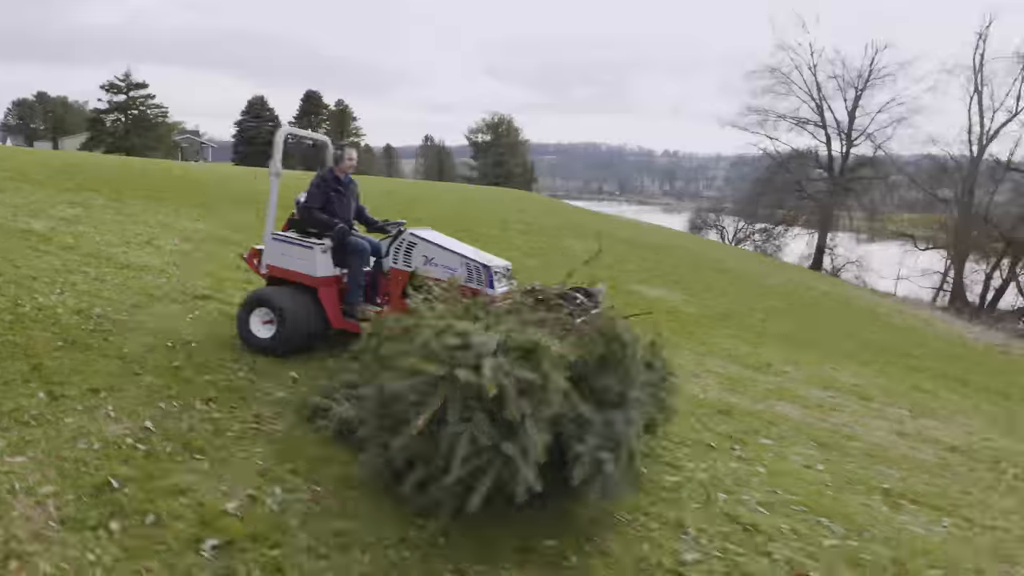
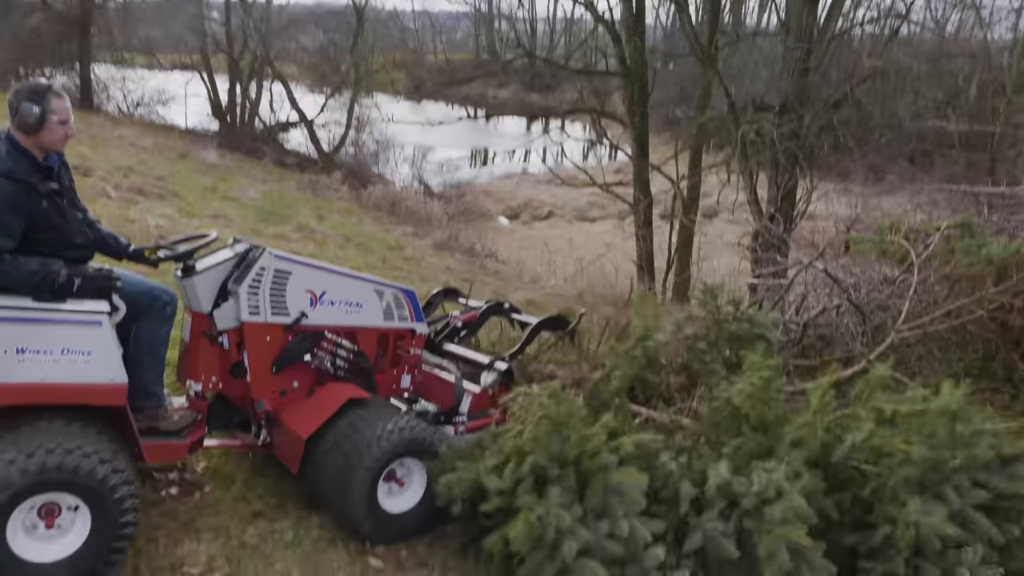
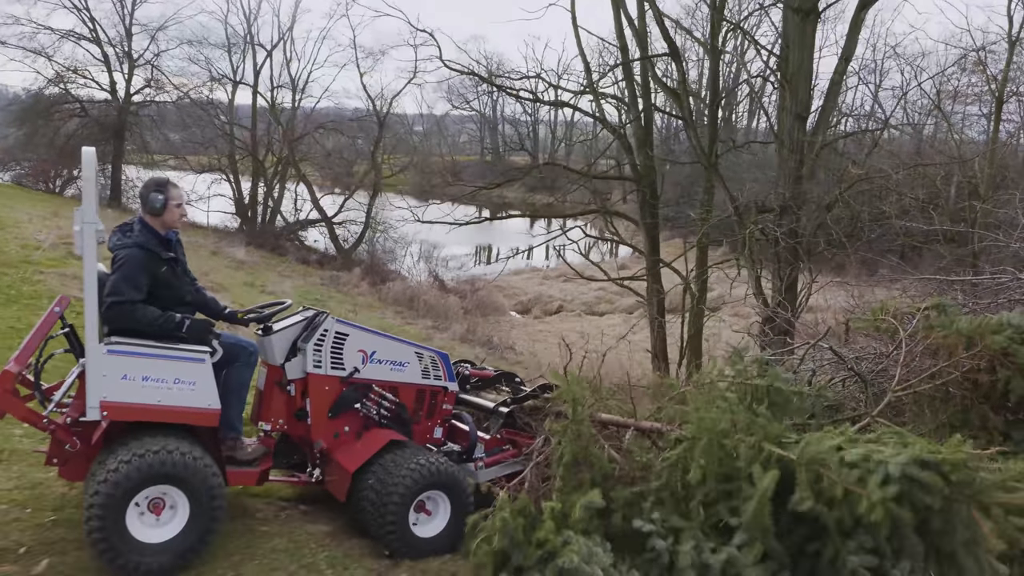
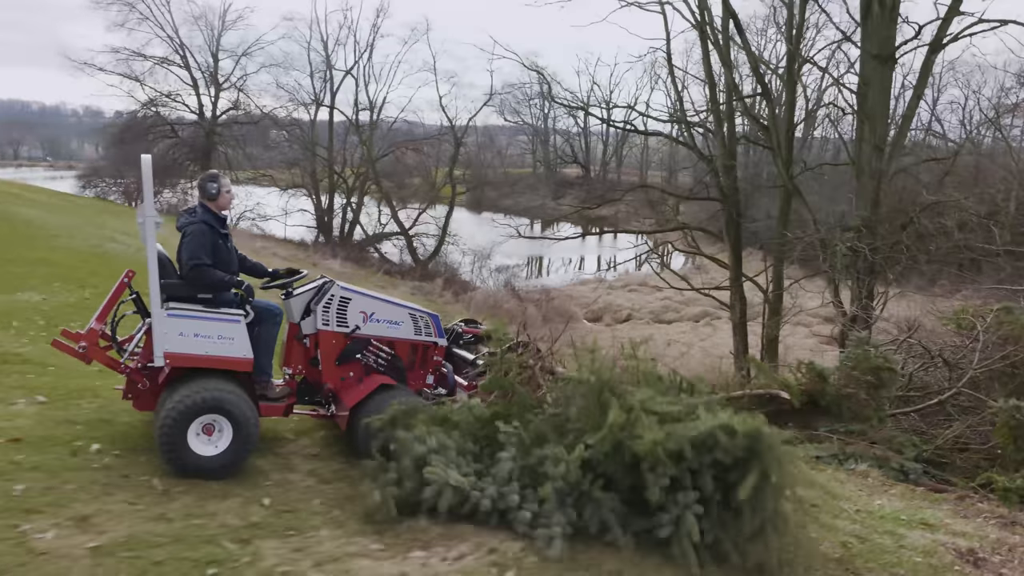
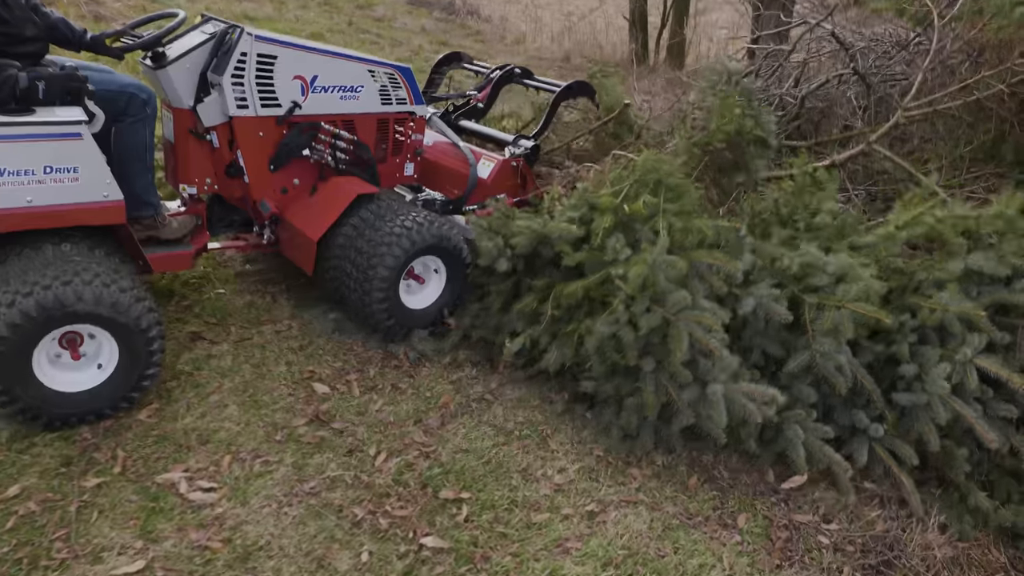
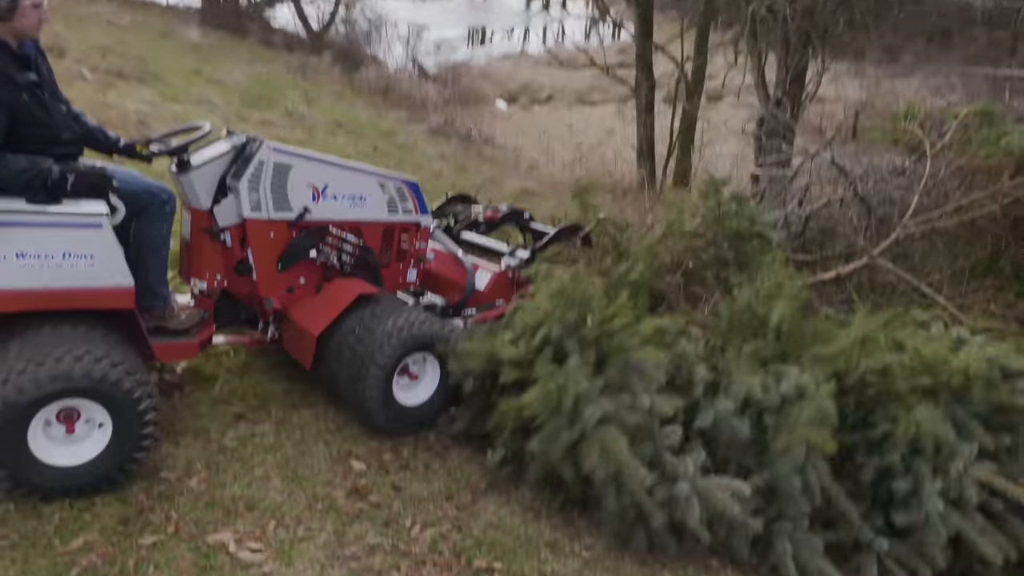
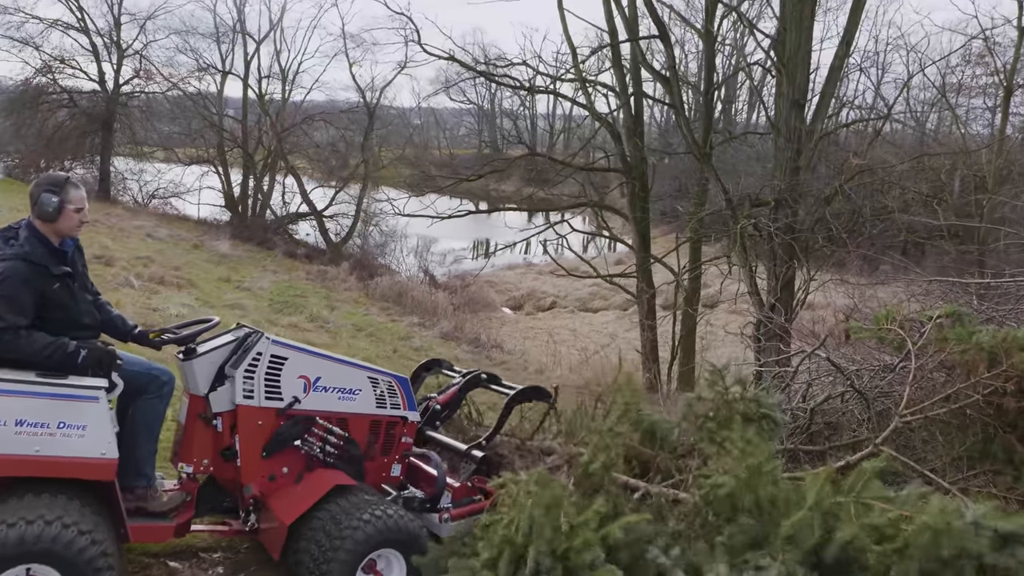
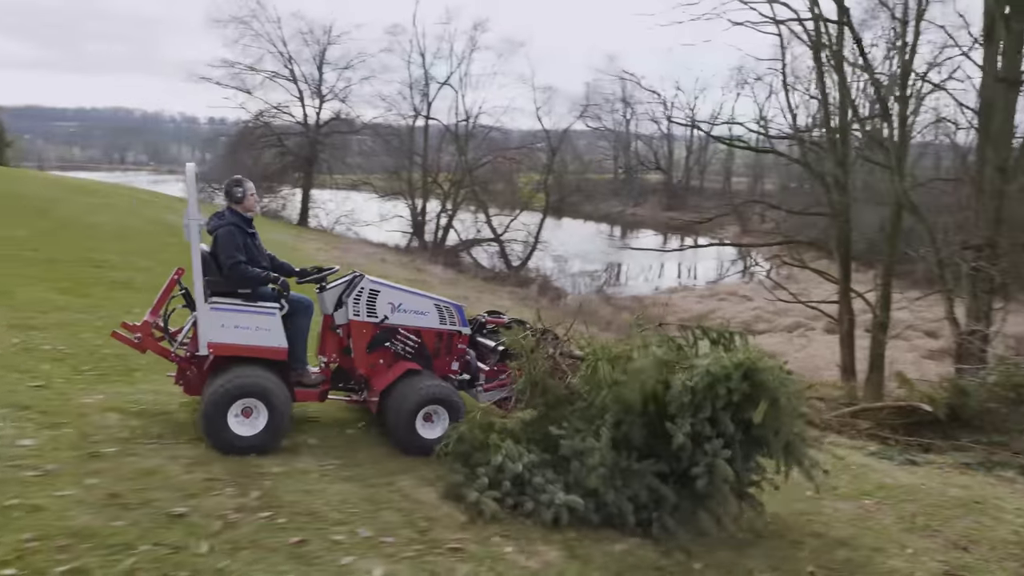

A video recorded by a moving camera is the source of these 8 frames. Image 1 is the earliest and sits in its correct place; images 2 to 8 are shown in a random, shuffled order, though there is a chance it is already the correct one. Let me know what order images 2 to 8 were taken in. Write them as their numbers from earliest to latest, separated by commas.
8, 4, 3, 7, 2, 6, 5
